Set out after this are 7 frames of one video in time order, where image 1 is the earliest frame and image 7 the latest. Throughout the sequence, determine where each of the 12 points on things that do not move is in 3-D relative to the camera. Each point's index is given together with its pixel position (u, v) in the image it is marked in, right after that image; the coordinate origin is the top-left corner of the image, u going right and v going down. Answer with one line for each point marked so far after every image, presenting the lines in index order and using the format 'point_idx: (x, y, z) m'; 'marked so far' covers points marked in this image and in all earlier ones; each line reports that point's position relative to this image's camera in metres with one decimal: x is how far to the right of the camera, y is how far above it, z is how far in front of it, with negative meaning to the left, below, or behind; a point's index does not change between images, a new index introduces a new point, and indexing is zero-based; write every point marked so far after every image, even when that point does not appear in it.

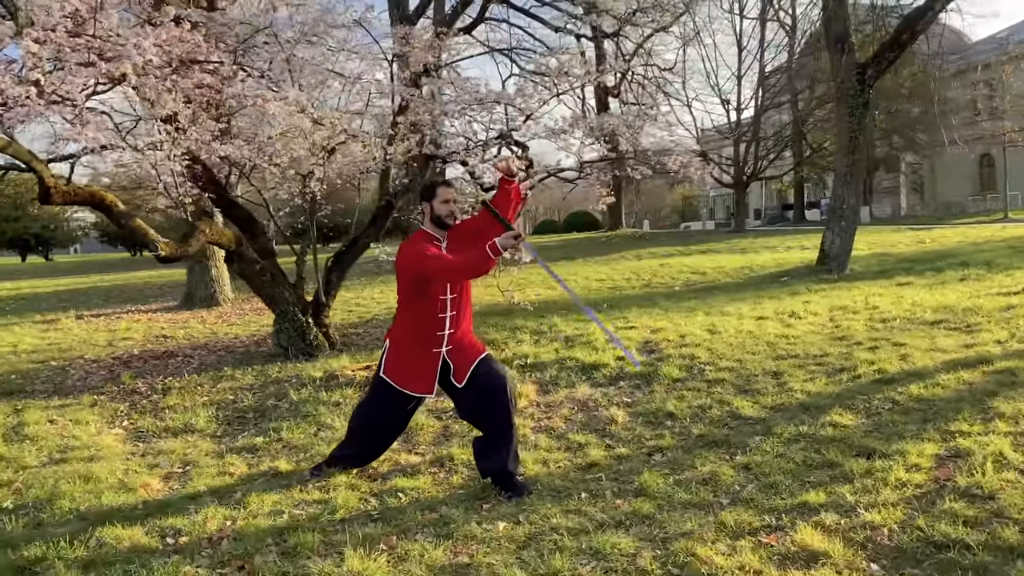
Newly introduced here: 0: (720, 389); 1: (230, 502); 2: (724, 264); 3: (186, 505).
0: (+1.3, -0.6, +5.3) m
1: (-1.3, -1.0, +3.9) m
2: (+3.9, +0.4, +15.8) m
3: (-1.4, -1.0, +3.8) m
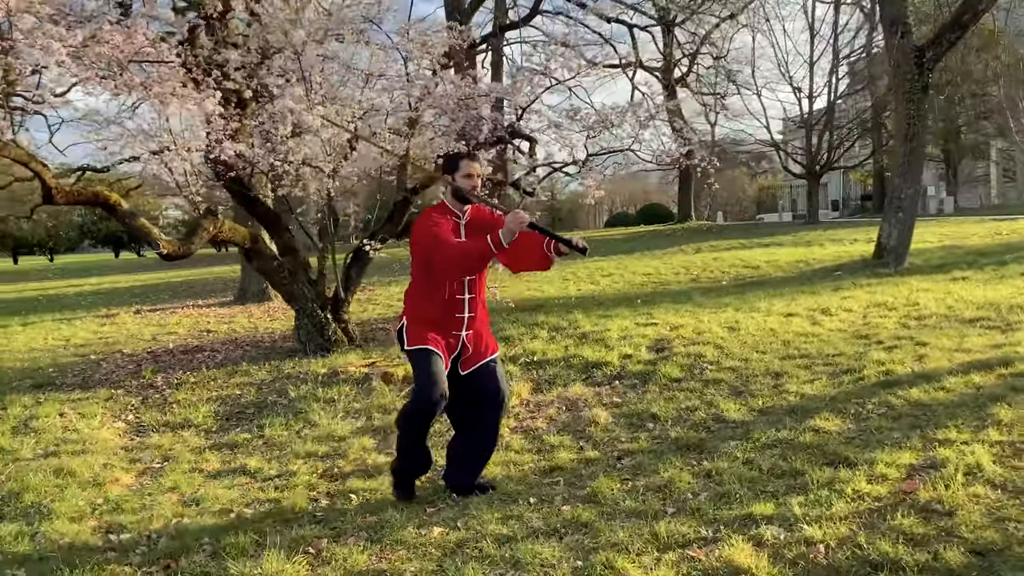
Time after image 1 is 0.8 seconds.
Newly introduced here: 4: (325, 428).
0: (+1.2, -0.6, +5.1) m
1: (-1.5, -1.0, +3.9) m
2: (+4.8, +0.5, +15.3) m
3: (-1.7, -1.0, +3.9) m
4: (-1.1, -0.8, +5.1) m
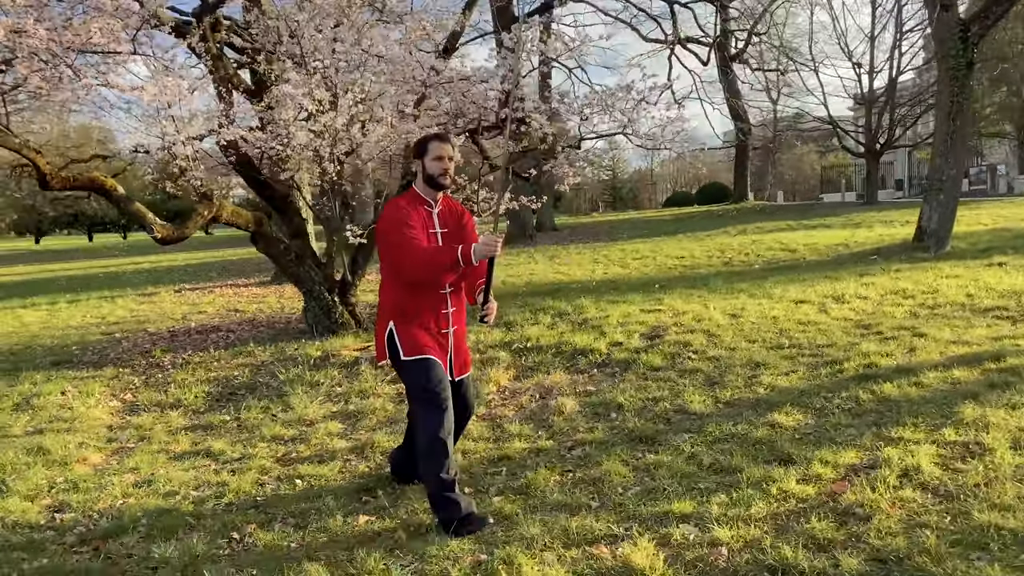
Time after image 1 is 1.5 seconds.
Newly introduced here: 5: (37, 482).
0: (+1.0, -0.5, +5.0) m
1: (-1.7, -0.9, +4.0) m
2: (+5.4, +0.8, +14.9) m
3: (-1.9, -0.9, +4.0) m
4: (-1.3, -0.7, +5.1) m
5: (-2.2, -0.9, +3.9) m
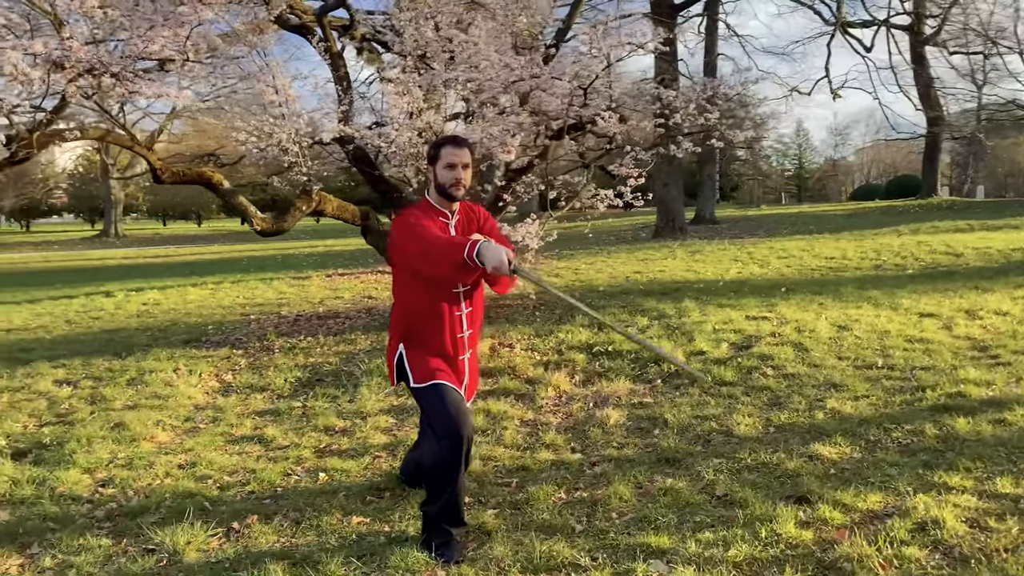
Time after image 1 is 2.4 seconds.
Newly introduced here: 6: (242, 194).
0: (+1.3, -0.6, +4.7) m
1: (-1.6, -0.9, +4.3) m
2: (+7.6, +0.7, +13.5) m
3: (-1.8, -0.9, +4.3) m
4: (-0.9, -0.7, +5.3) m
5: (-2.1, -0.8, +4.3) m
6: (-2.0, +0.7, +6.4) m
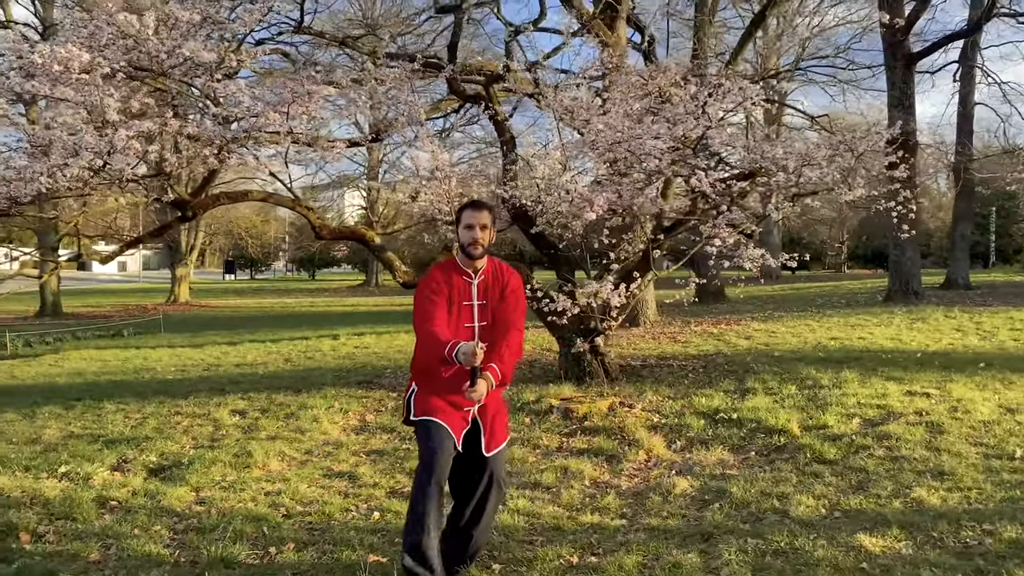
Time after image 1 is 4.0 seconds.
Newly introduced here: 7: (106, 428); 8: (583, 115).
0: (+1.6, -1.0, +4.3) m
1: (-1.3, -1.1, +4.7) m
2: (+10.3, -0.4, +10.9) m
3: (-1.5, -1.1, +4.8) m
4: (-0.3, -1.0, +5.5) m
5: (-1.7, -1.1, +4.9) m
6: (-1.0, +0.3, +7.0) m
7: (-3.2, -1.1, +6.8) m
8: (+0.6, +1.4, +6.9) m
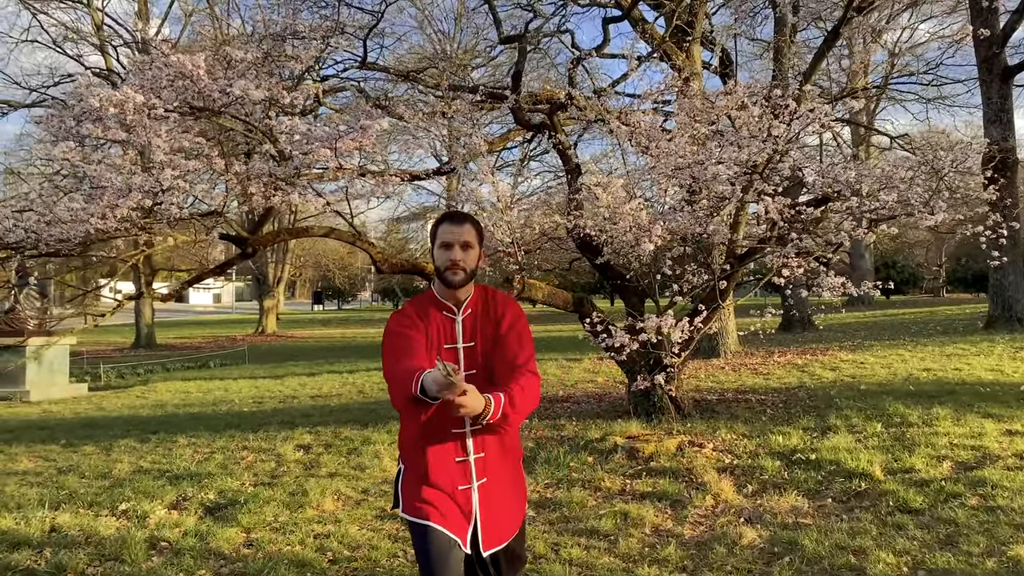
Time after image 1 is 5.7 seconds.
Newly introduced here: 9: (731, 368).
0: (+1.8, -1.1, +3.9) m
1: (-1.0, -1.3, +4.6) m
2: (+11.1, -0.7, +9.7) m
3: (-1.2, -1.3, +4.7) m
4: (0.0, -1.3, +5.3) m
5: (-1.4, -1.3, +4.8) m
6: (-0.5, 0.0, +6.9) m
7: (-2.7, -1.4, +6.9) m
8: (+1.1, +1.2, +6.7) m
9: (+3.0, -1.1, +11.8) m
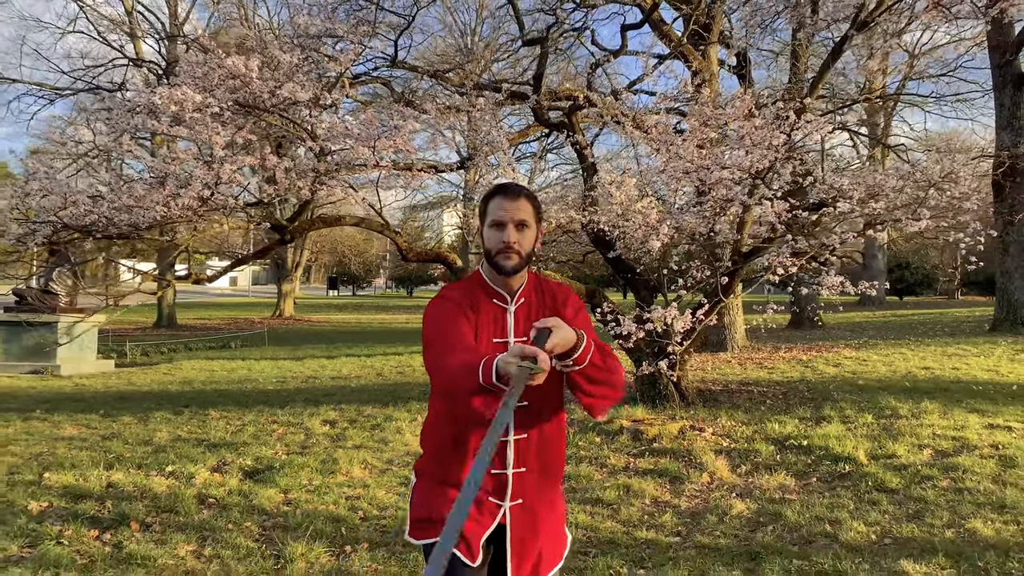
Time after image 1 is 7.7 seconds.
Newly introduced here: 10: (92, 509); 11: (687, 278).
0: (+1.9, -1.1, +4.3) m
1: (-0.9, -1.2, +5.1) m
2: (+11.3, -0.9, +10.0) m
3: (-1.1, -1.2, +5.2) m
4: (+0.1, -1.2, +5.8) m
5: (-1.3, -1.2, +5.3) m
6: (-0.3, +0.1, +7.3) m
7: (-2.6, -1.3, +7.4) m
8: (+1.2, +1.2, +7.1) m
9: (+3.2, -1.0, +12.2) m
10: (-2.3, -1.2, +4.7) m
11: (+1.5, +0.1, +7.5) m
